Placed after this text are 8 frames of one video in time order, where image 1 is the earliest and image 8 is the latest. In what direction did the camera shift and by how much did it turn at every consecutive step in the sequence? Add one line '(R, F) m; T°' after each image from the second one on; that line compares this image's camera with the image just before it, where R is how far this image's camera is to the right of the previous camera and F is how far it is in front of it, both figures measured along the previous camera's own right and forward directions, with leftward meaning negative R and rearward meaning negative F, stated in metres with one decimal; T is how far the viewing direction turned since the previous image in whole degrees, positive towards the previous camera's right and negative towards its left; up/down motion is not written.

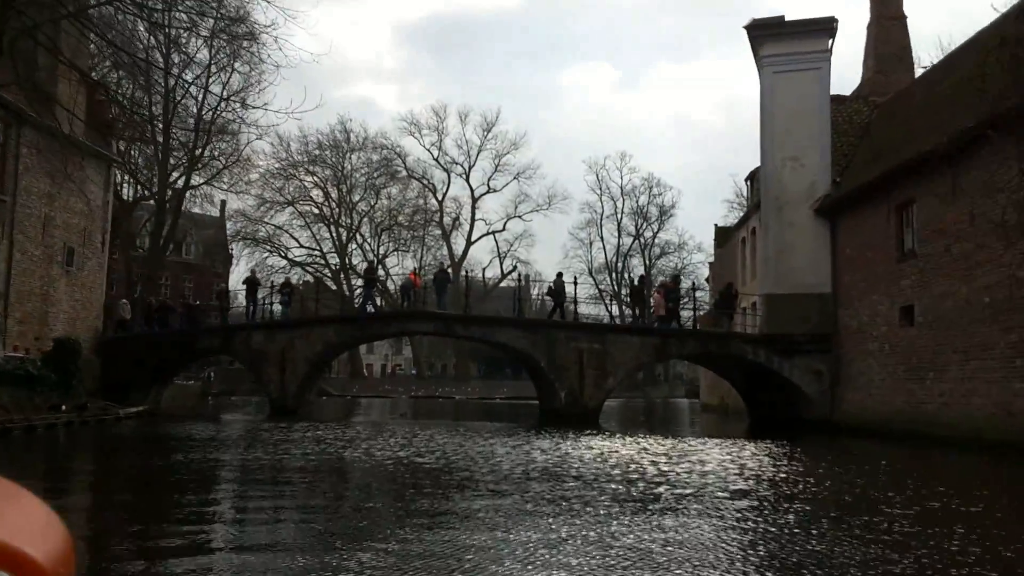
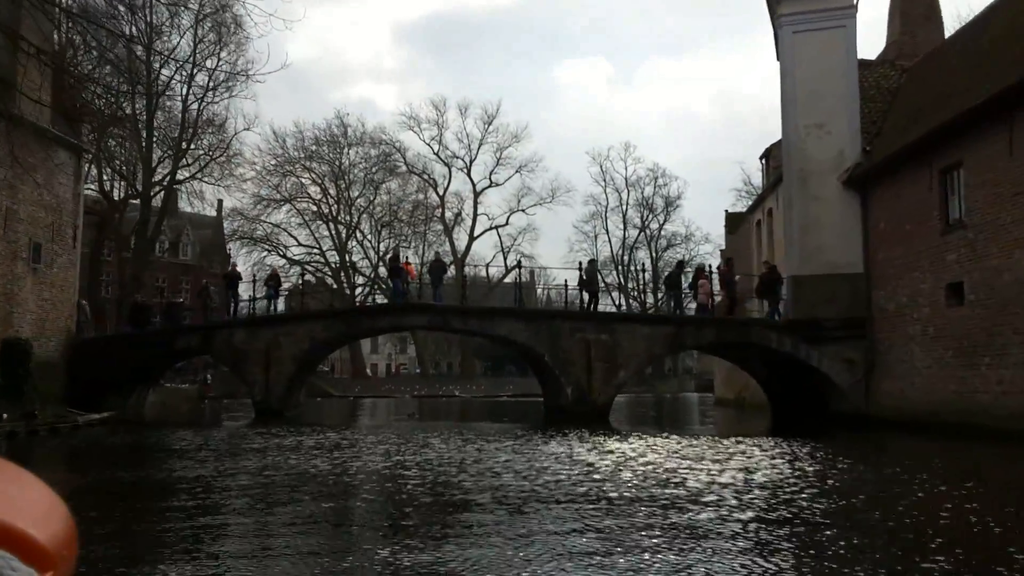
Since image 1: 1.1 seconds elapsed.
(+0.1, +1.7) m; 0°
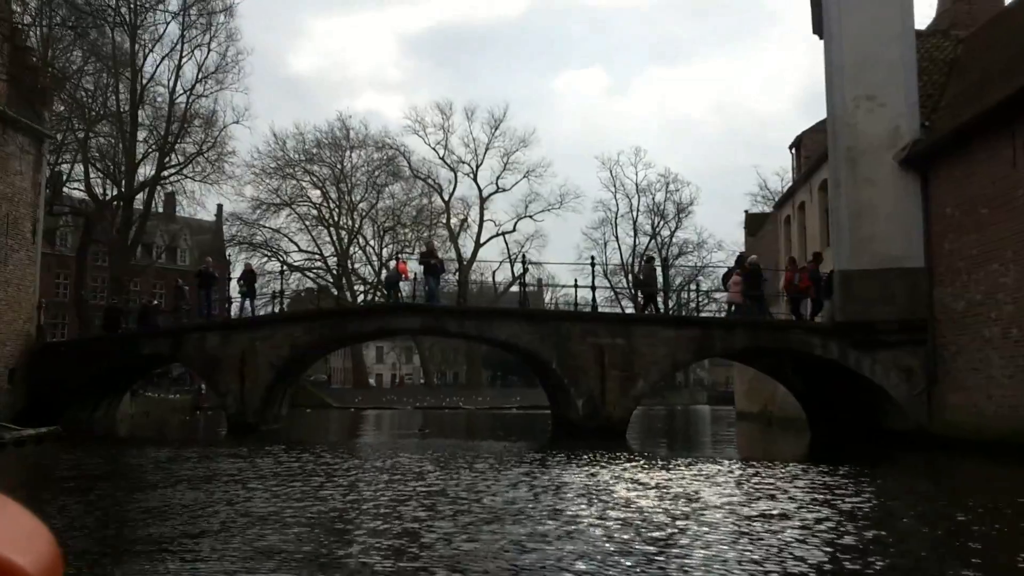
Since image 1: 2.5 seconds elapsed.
(+0.1, +2.3) m; -1°
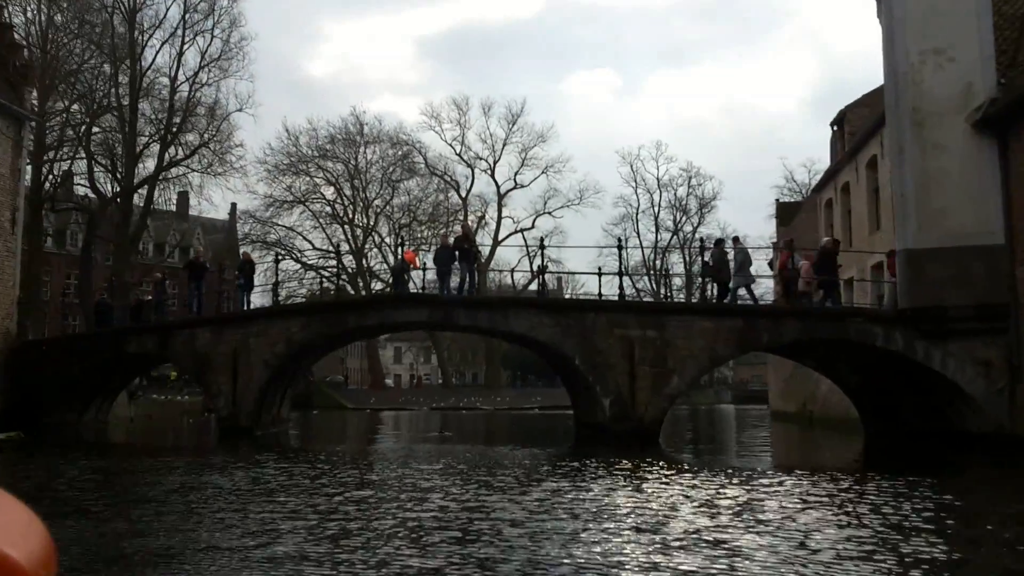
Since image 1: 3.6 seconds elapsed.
(0.0, +1.8) m; -1°
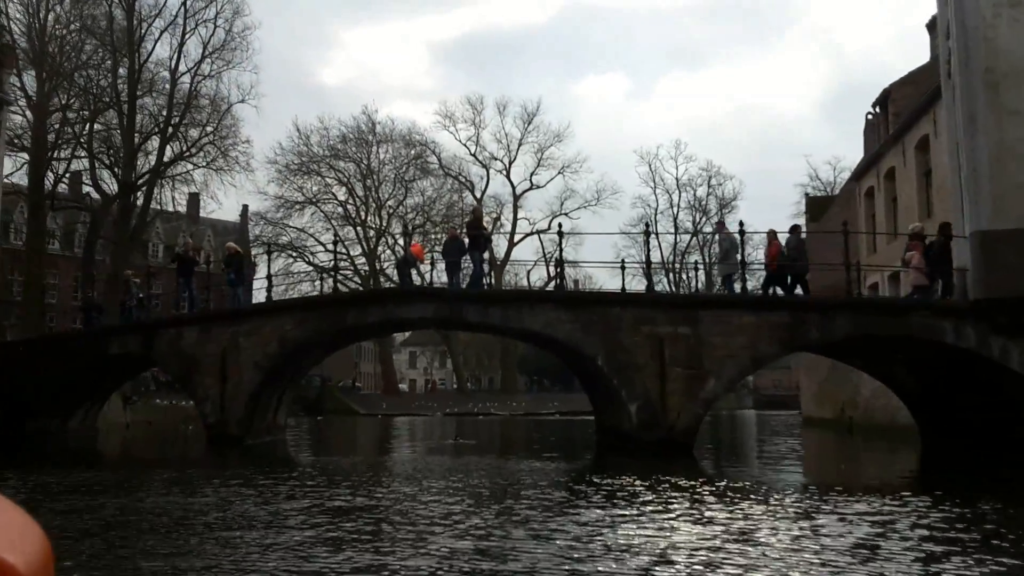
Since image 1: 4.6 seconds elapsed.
(0.0, +1.6) m; -1°
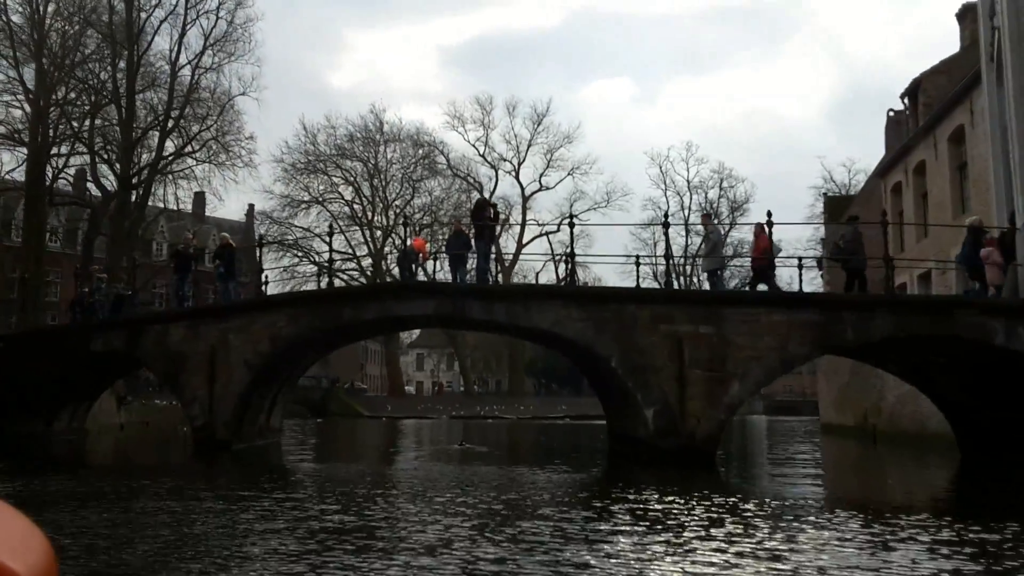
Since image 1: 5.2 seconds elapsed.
(0.0, +1.0) m; -1°
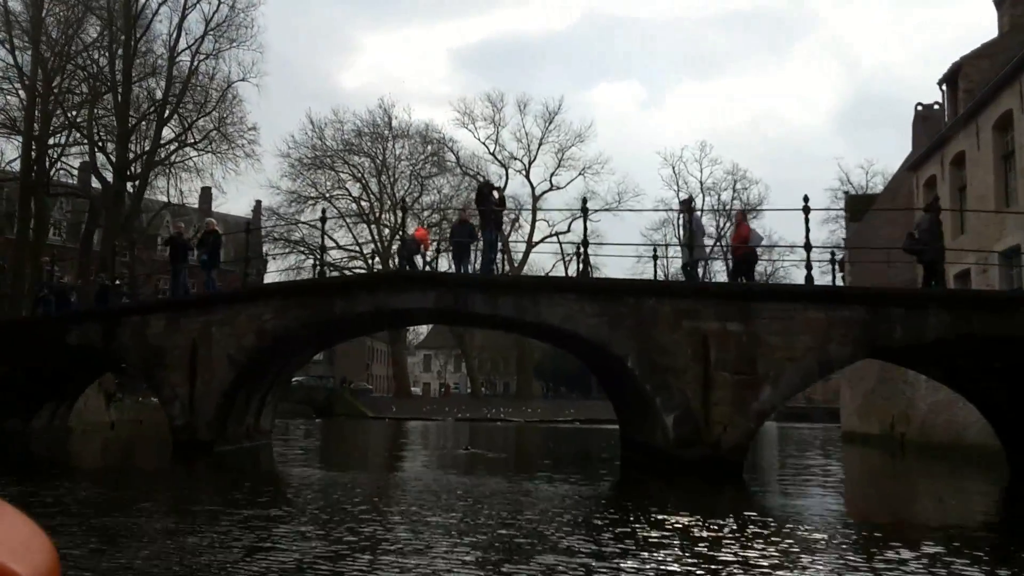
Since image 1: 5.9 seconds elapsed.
(0.0, +1.2) m; -1°
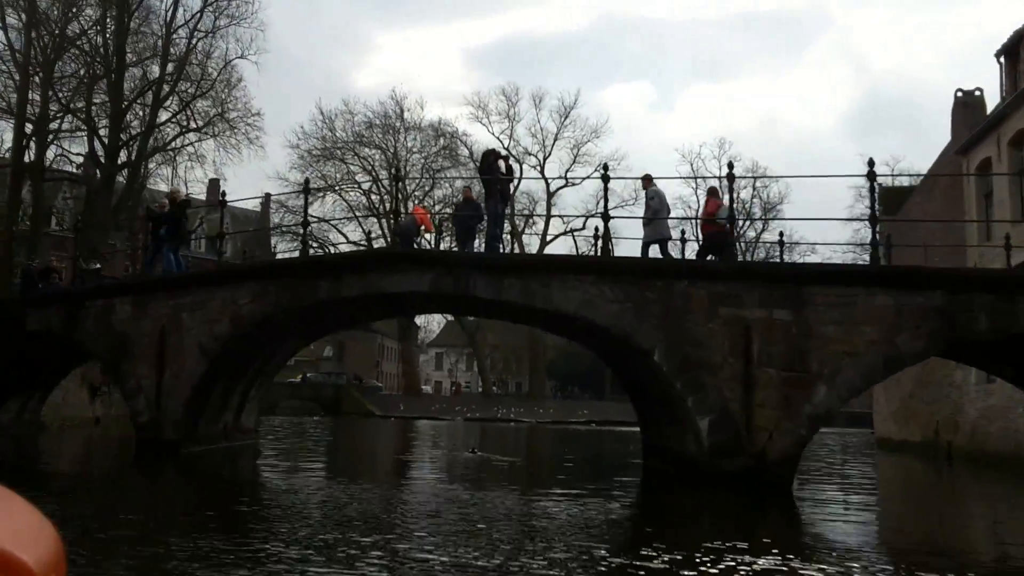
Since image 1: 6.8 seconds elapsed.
(+0.1, +1.7) m; -1°
